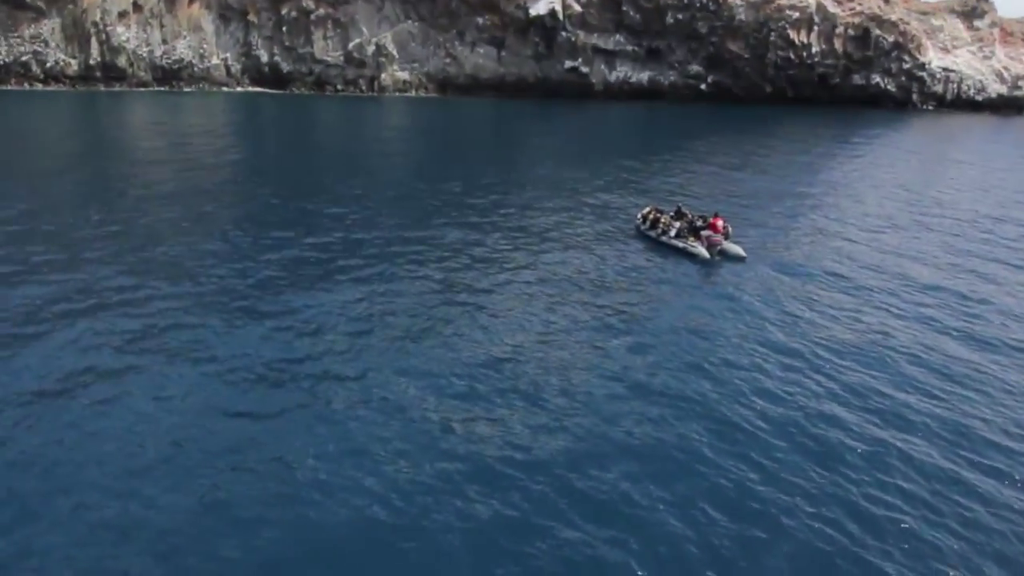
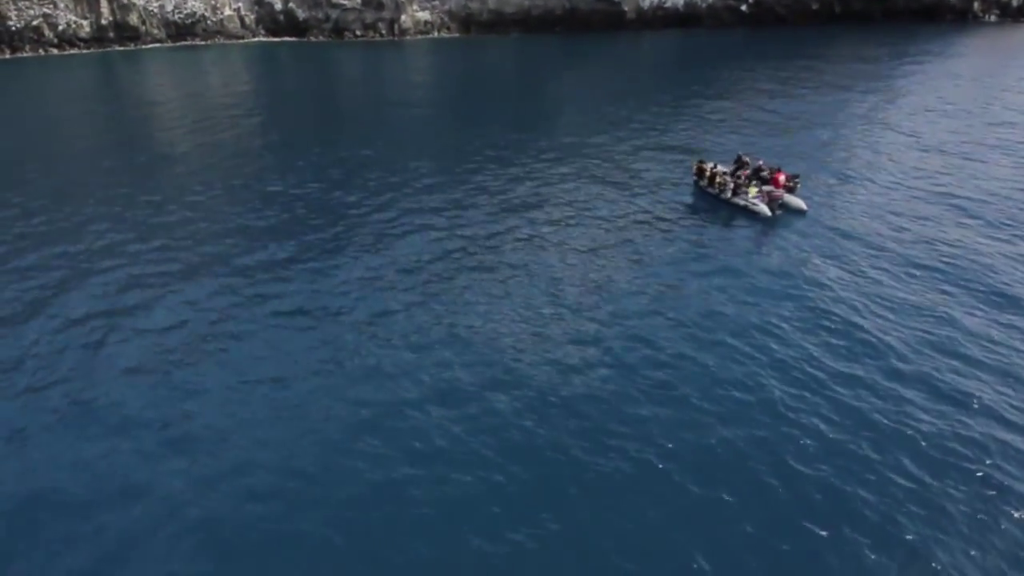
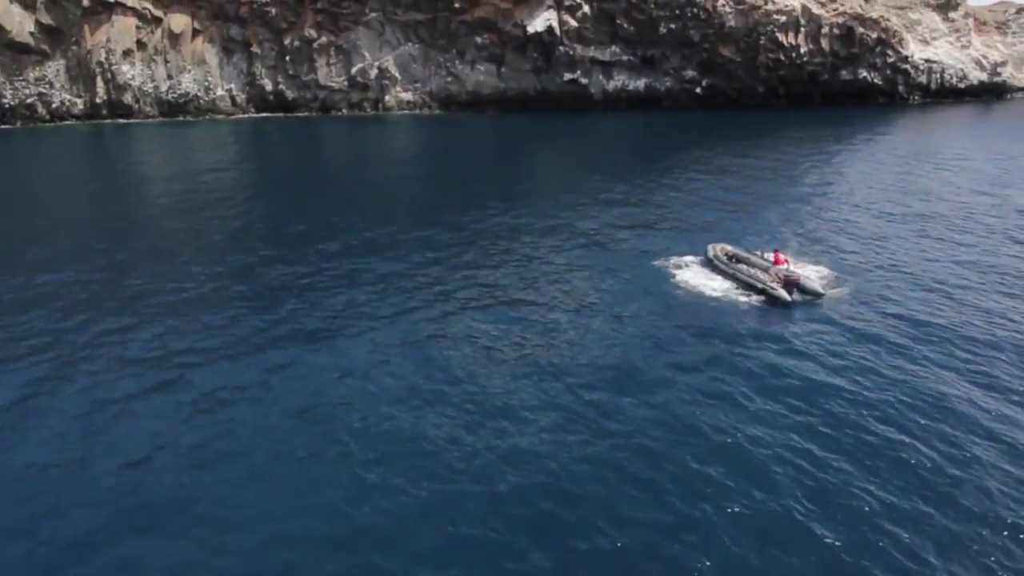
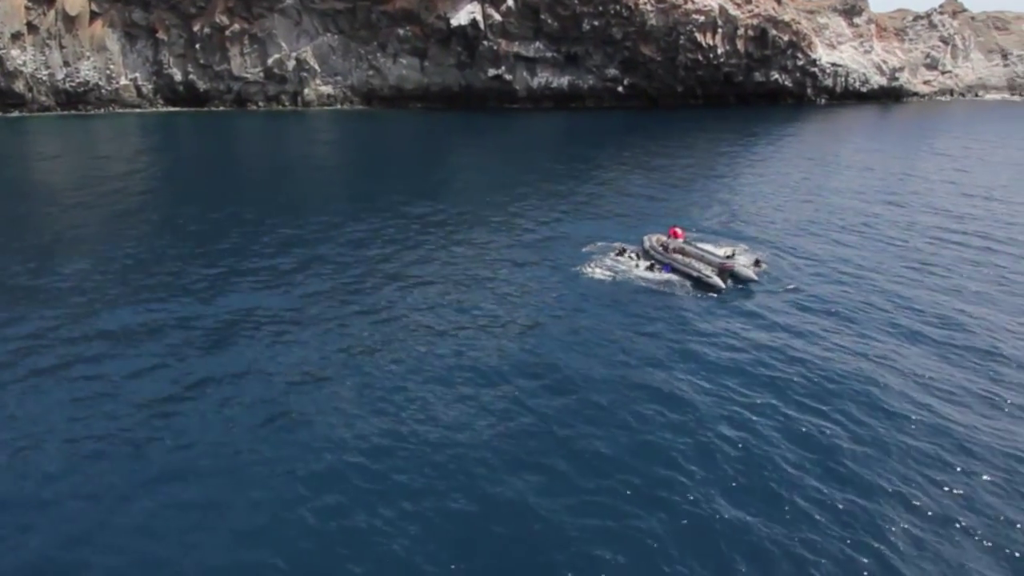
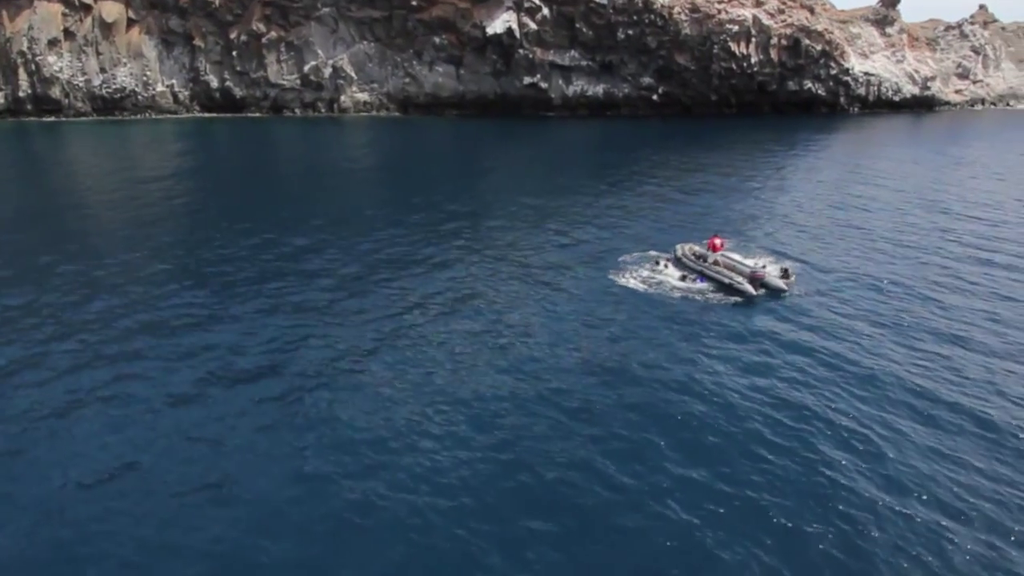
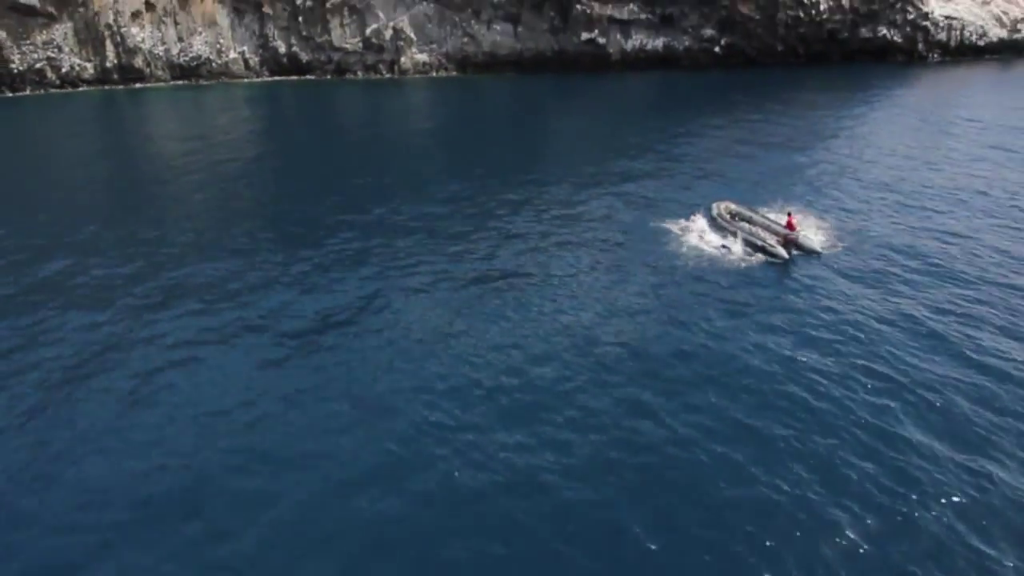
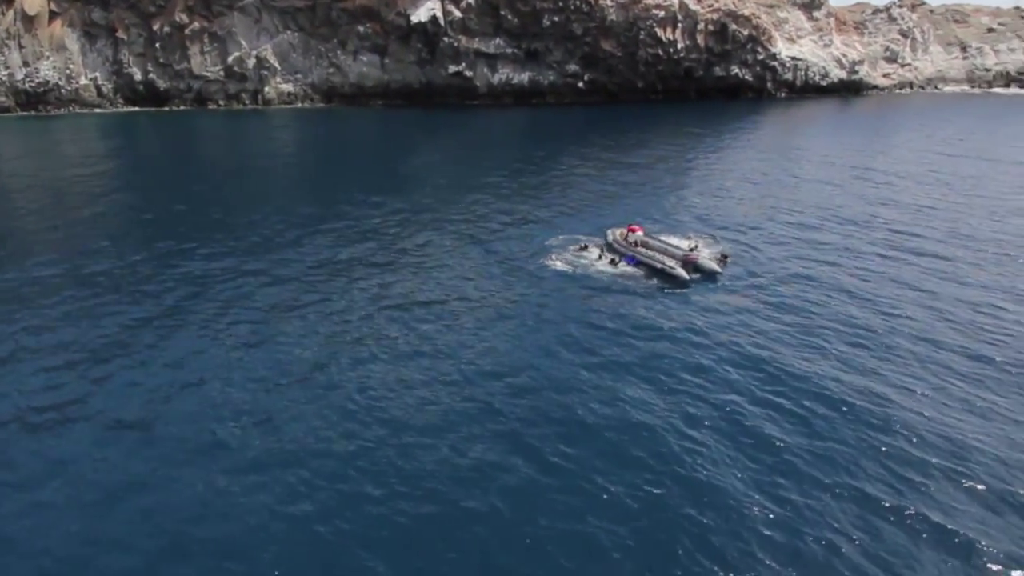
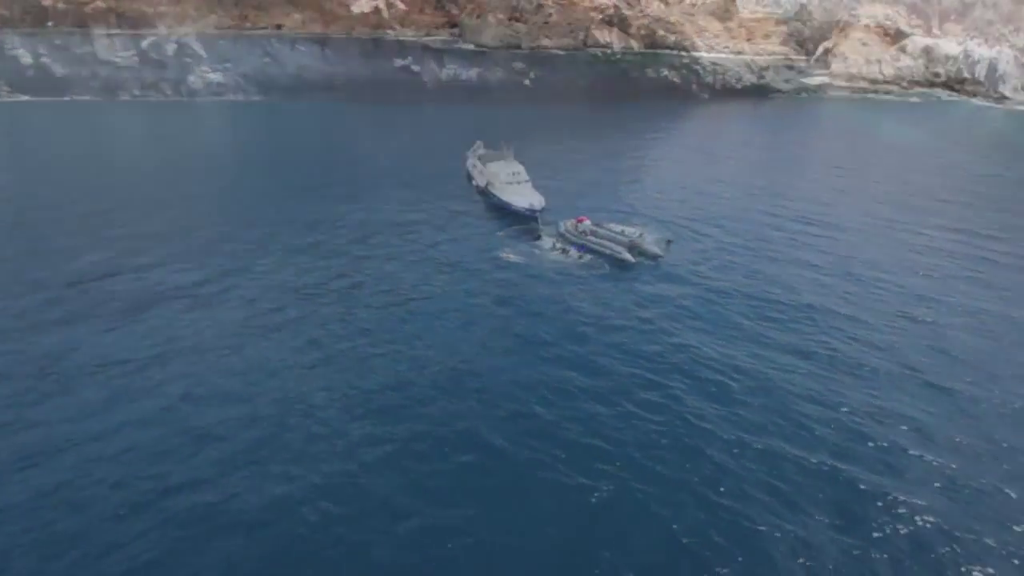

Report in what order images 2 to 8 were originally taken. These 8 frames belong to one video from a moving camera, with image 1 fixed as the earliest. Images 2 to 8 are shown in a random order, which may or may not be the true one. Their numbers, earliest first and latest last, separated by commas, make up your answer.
2, 6, 3, 5, 4, 7, 8
